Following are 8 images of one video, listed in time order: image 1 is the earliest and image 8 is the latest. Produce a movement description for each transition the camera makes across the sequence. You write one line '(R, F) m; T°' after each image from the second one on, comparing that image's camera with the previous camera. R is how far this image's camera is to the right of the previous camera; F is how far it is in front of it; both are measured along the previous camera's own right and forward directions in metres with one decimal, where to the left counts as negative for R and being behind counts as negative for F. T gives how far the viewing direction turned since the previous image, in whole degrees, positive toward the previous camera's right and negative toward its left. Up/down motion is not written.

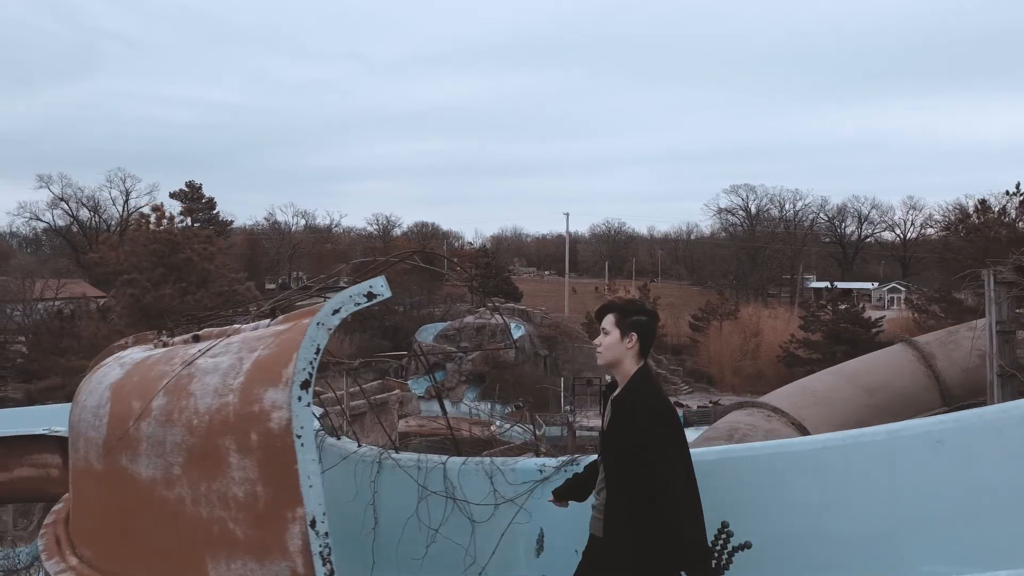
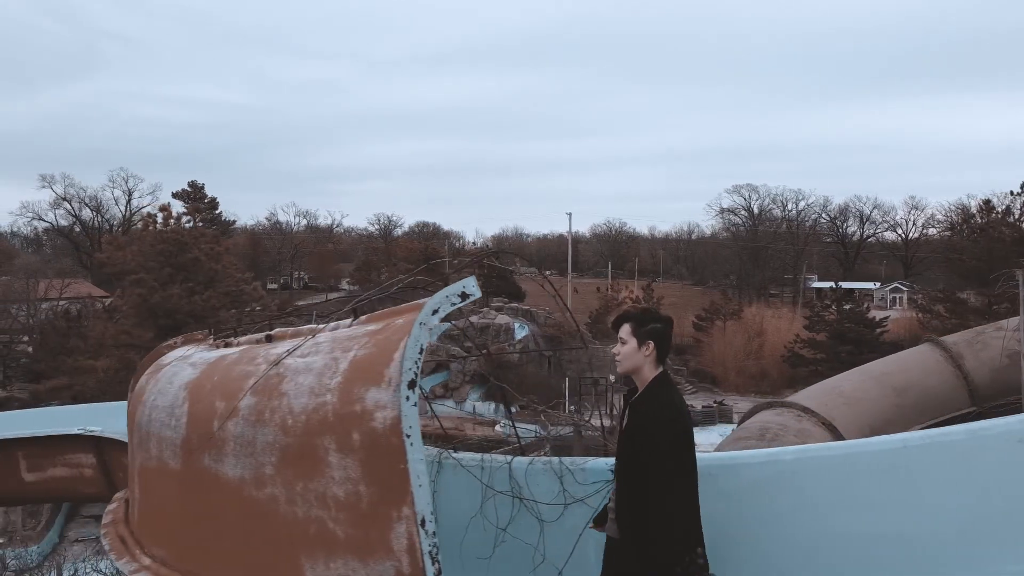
(-0.3, 0.0) m; 0°
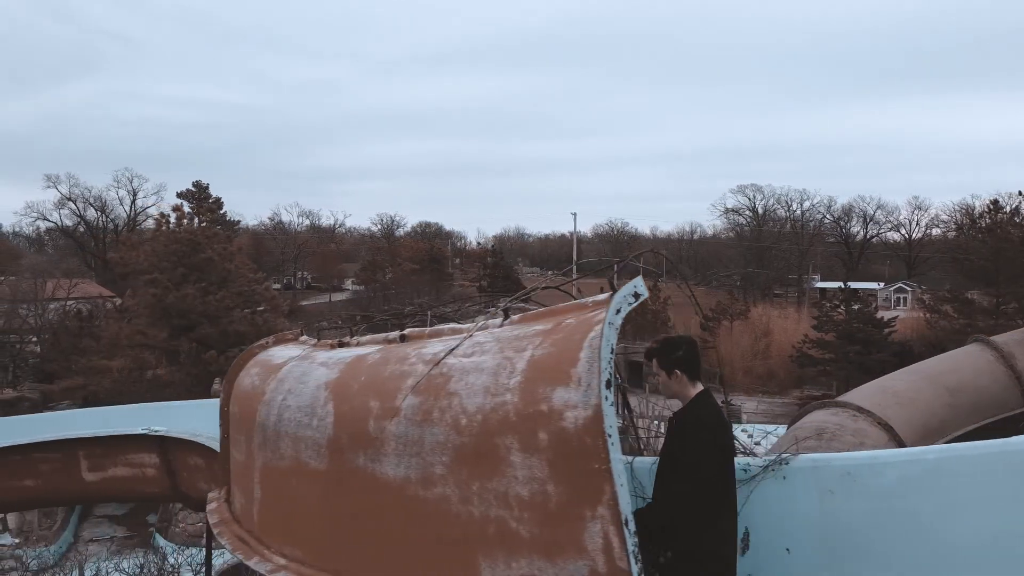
(-0.6, 0.0) m; 0°
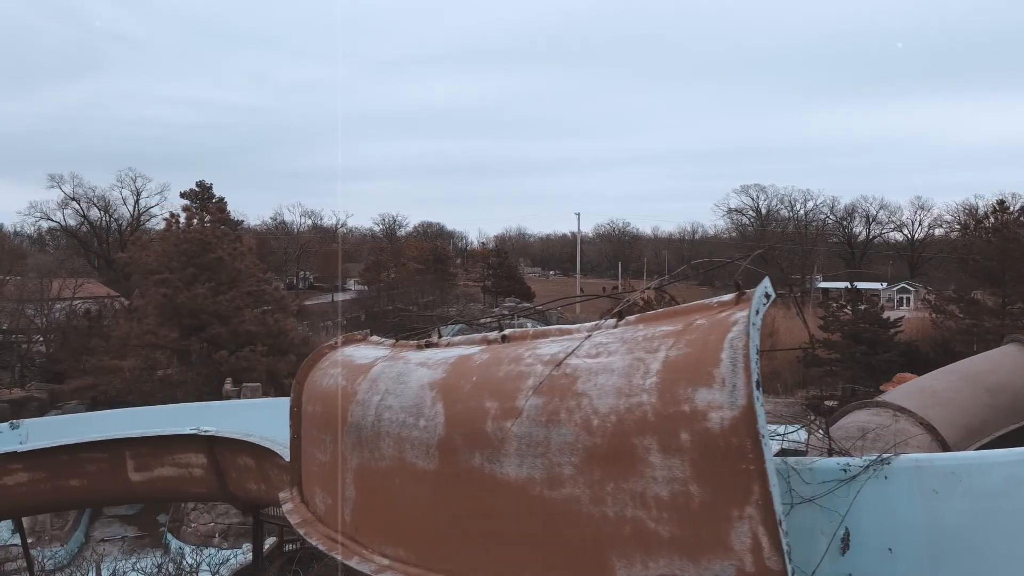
(-0.5, 0.0) m; 0°
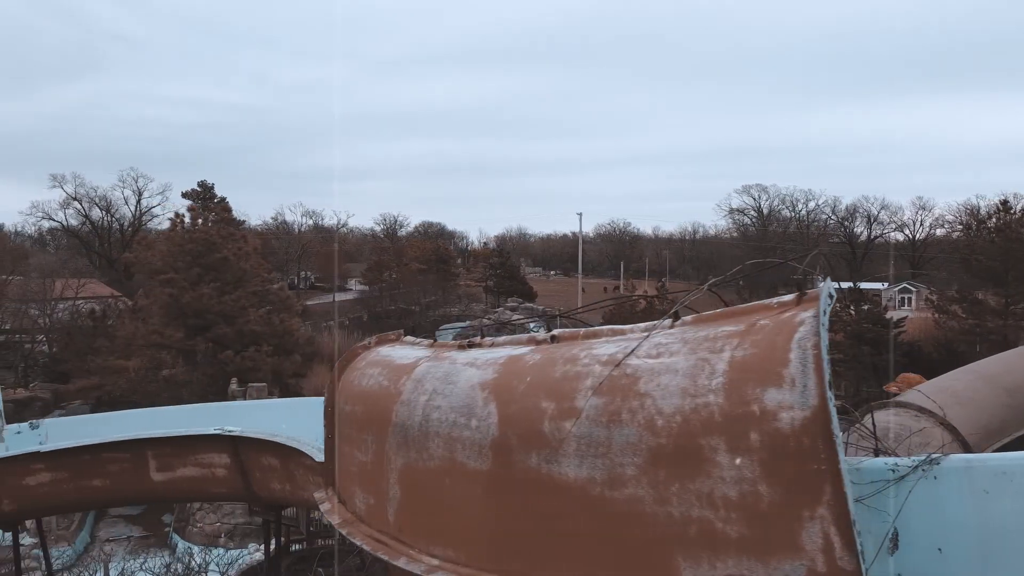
(-0.2, 0.0) m; 0°
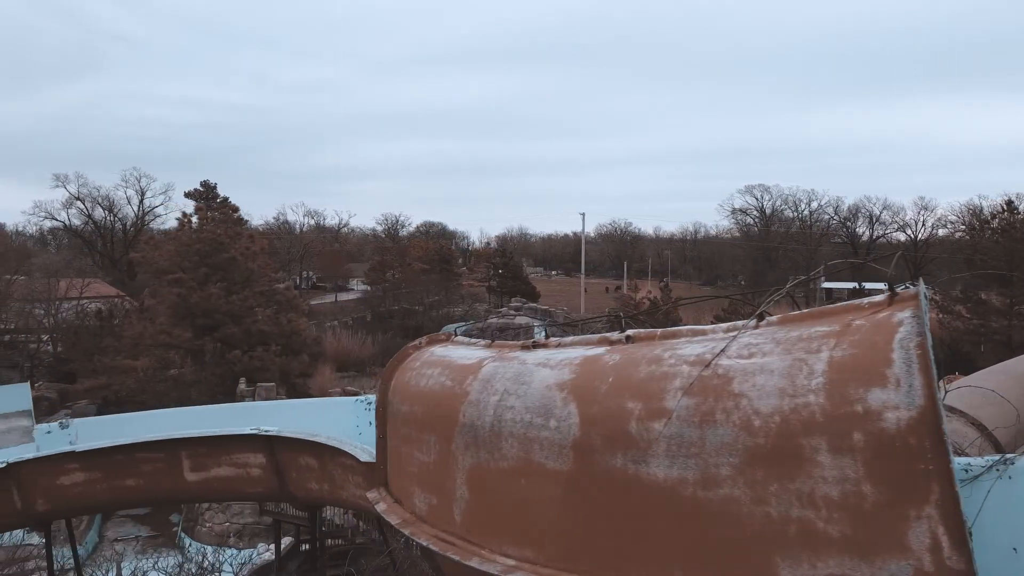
(-0.3, 0.0) m; 0°
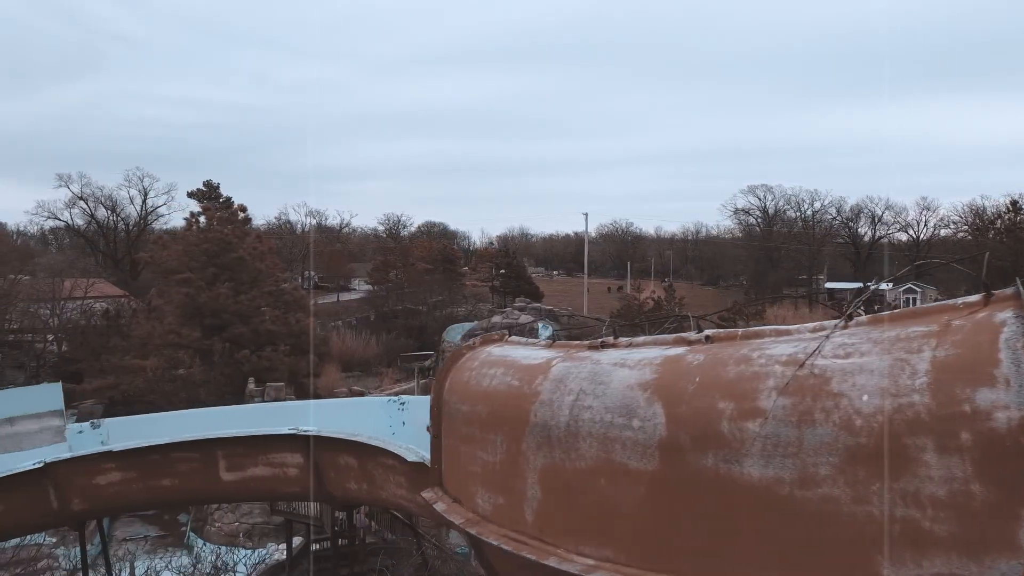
(-0.4, 0.0) m; 0°
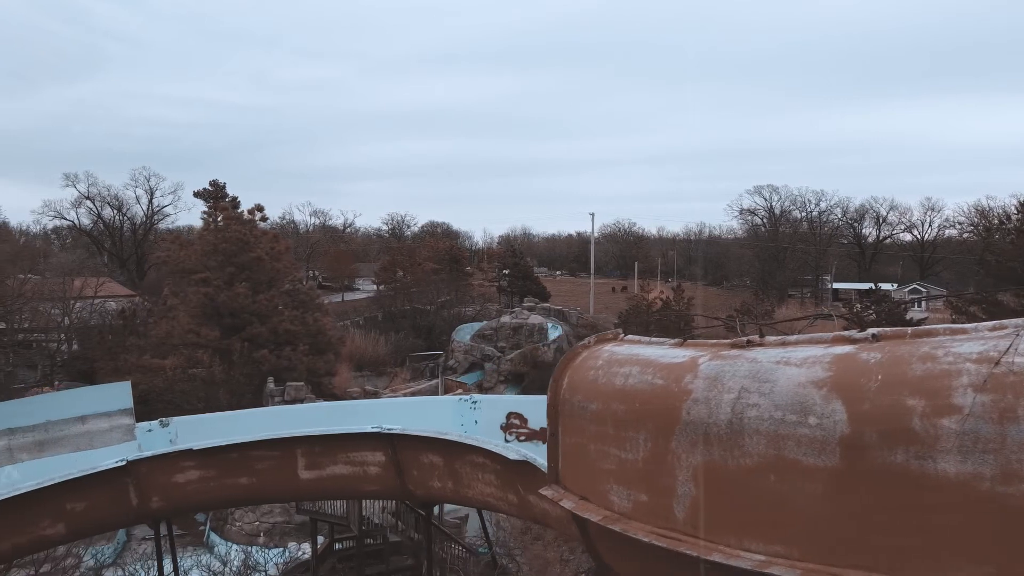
(-0.8, 0.0) m; 0°
